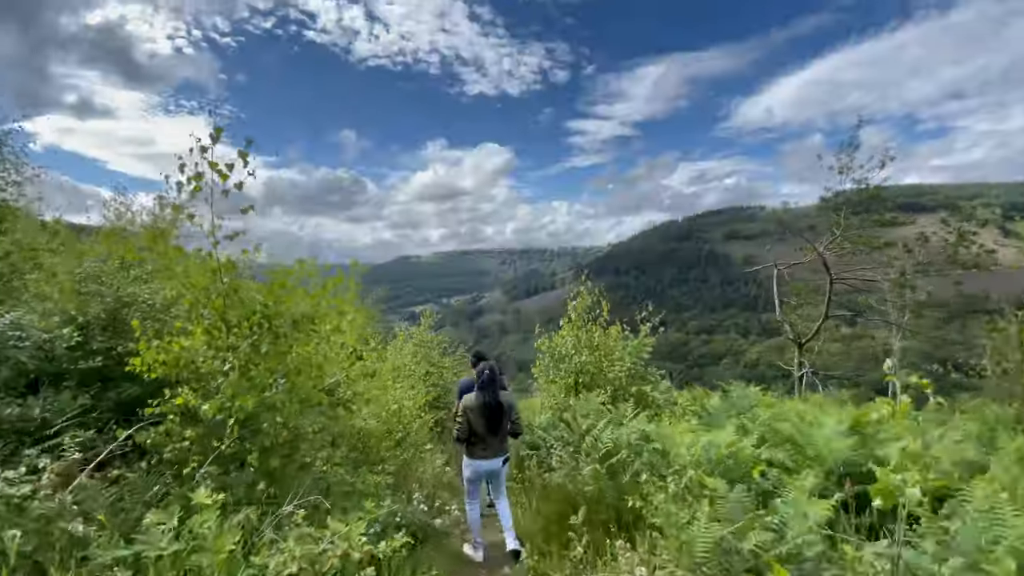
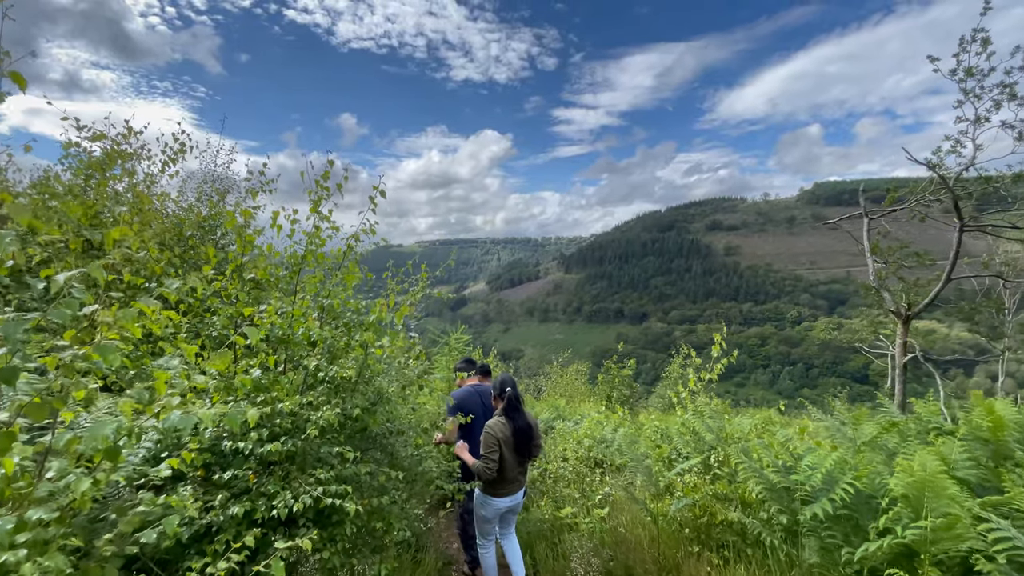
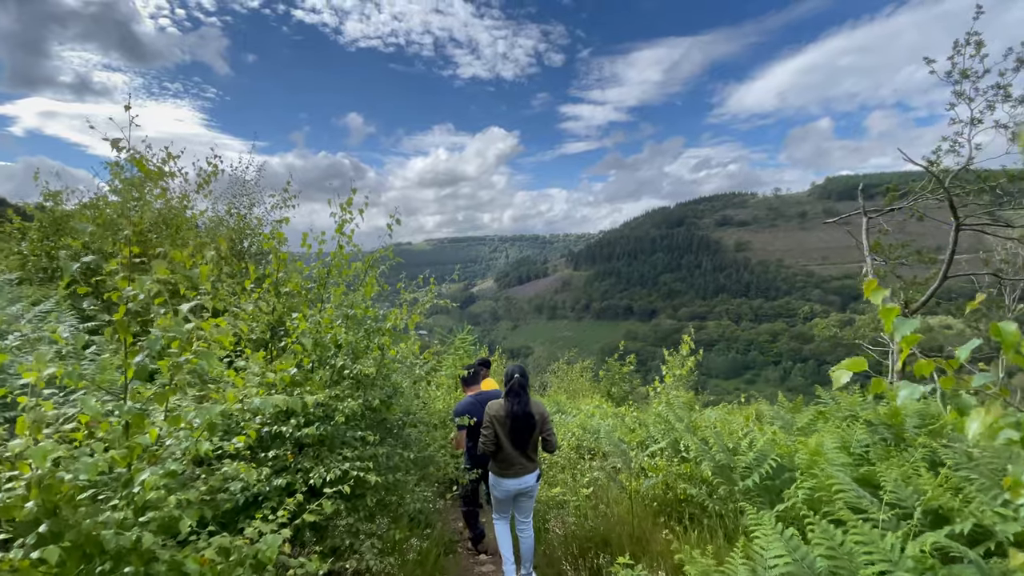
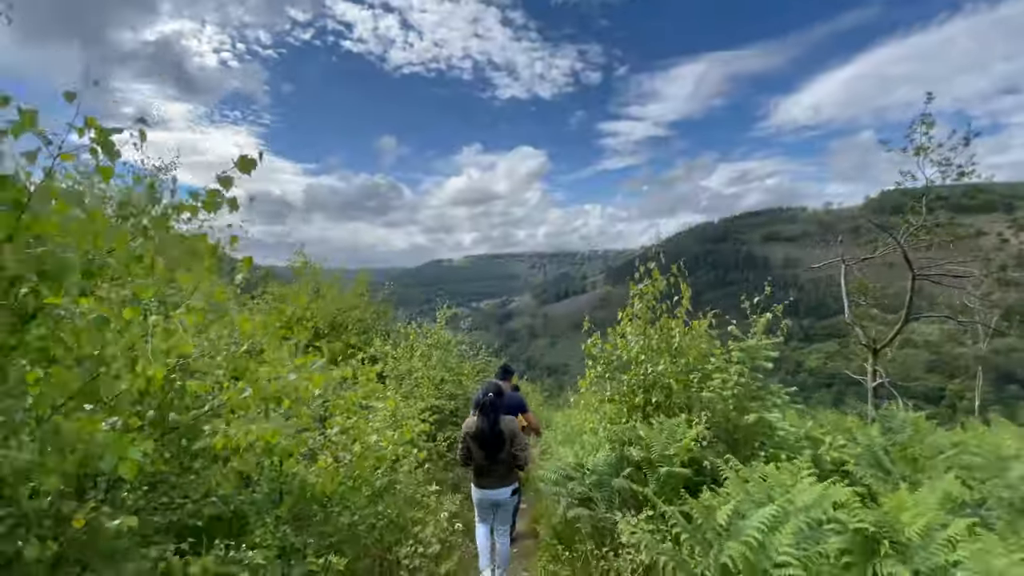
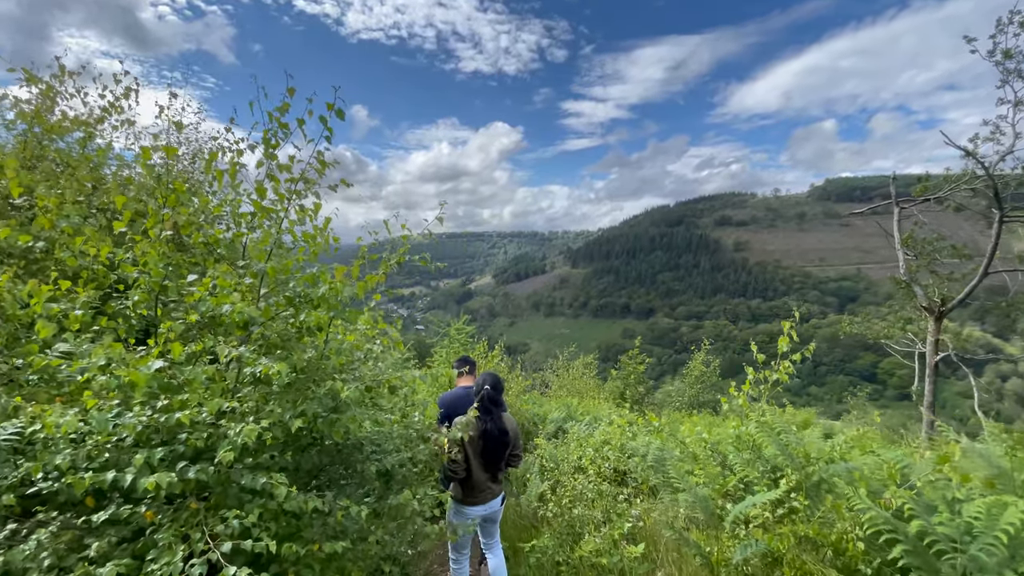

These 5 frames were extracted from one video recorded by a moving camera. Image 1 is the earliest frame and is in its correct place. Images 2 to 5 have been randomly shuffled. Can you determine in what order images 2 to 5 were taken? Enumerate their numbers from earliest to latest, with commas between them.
4, 3, 2, 5
